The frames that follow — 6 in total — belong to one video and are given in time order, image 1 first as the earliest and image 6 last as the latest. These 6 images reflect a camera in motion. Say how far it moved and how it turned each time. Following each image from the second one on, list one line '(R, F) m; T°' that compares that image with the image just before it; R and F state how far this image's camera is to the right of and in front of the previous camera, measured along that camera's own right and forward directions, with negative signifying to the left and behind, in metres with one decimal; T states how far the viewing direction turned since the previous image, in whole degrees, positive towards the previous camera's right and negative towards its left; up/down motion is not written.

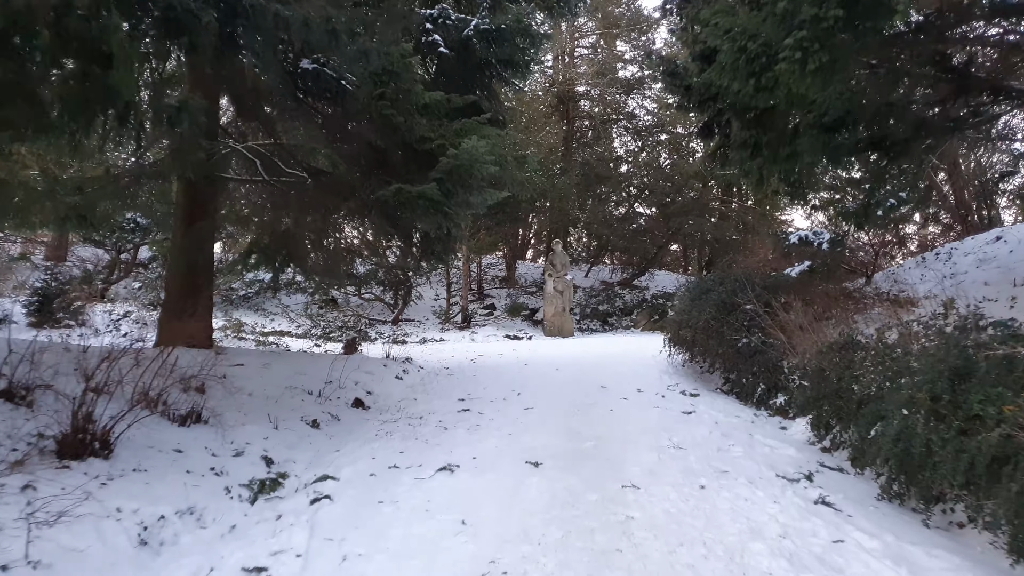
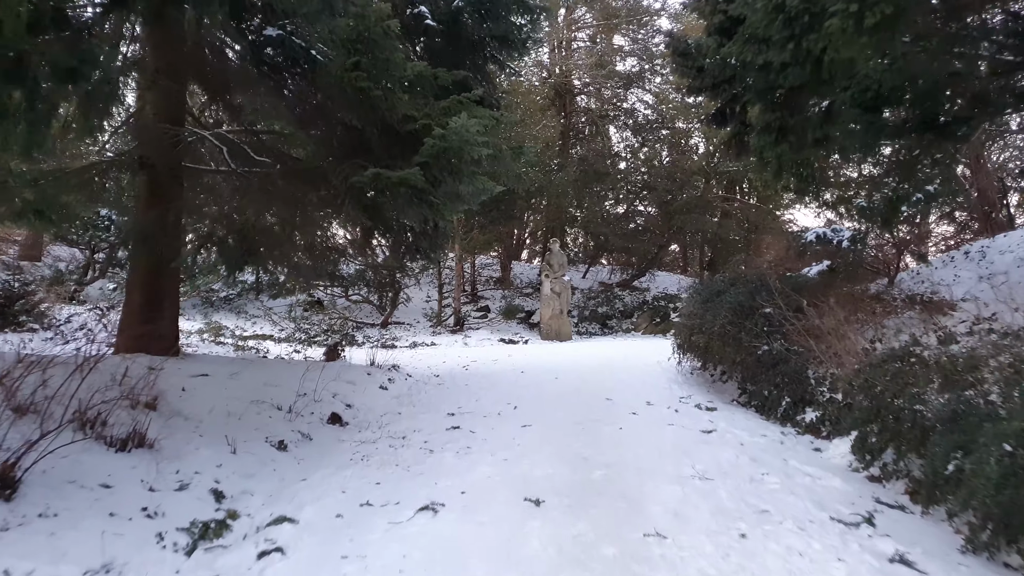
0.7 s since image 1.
(0.0, +0.7) m; 0°
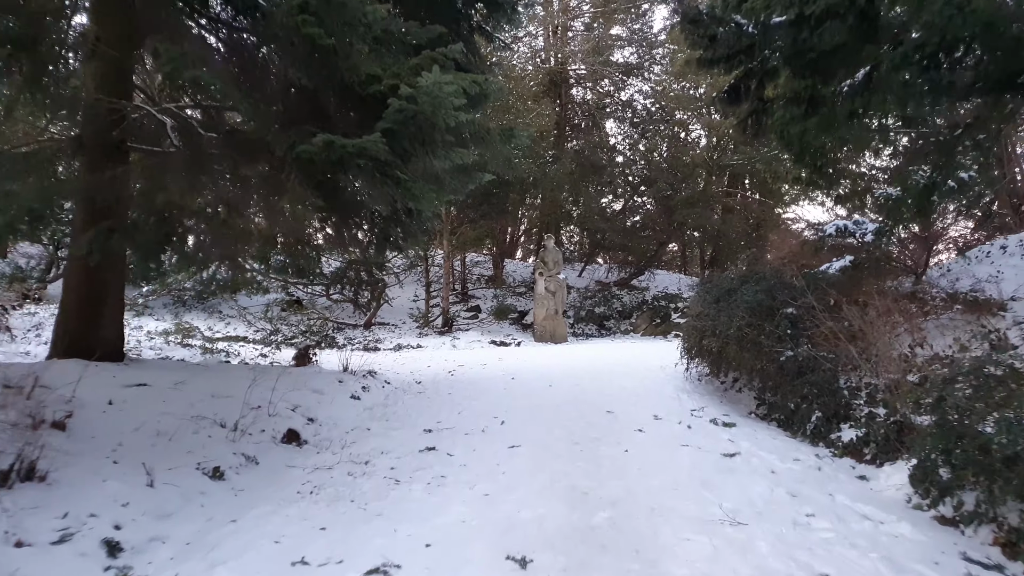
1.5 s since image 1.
(+0.1, +0.9) m; 0°
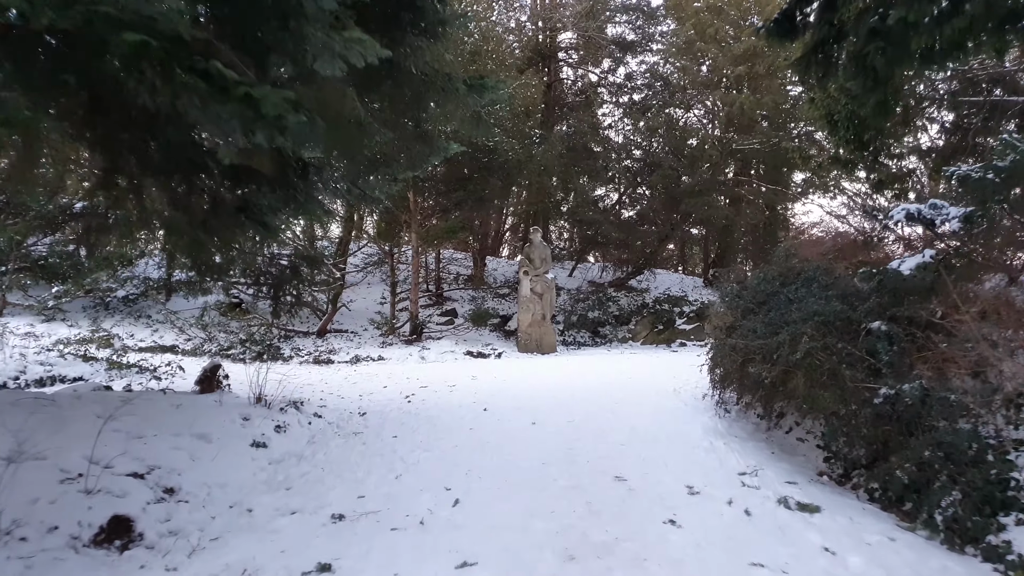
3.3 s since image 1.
(+0.2, +2.0) m; +1°
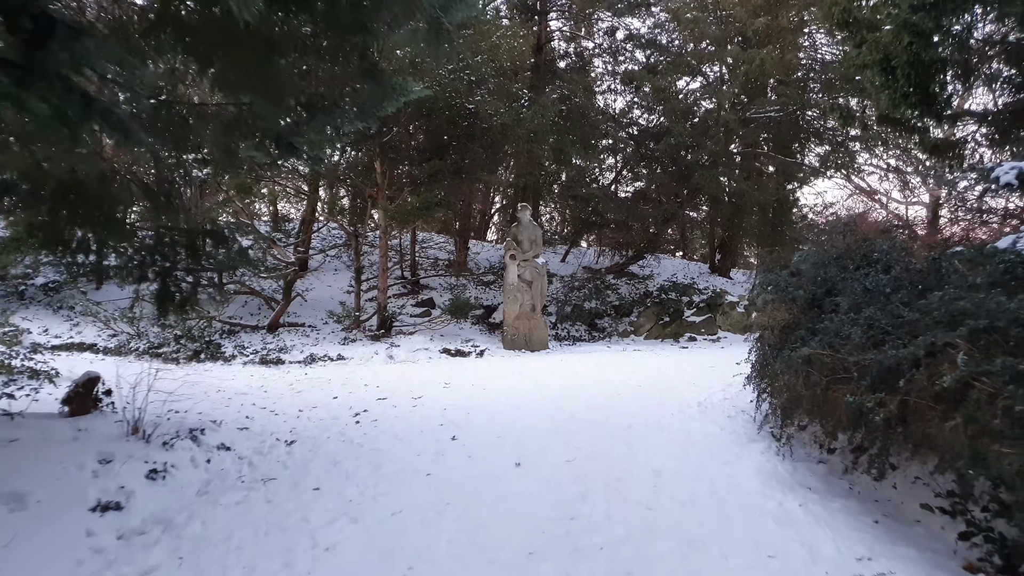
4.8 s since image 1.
(+0.1, +1.7) m; +1°
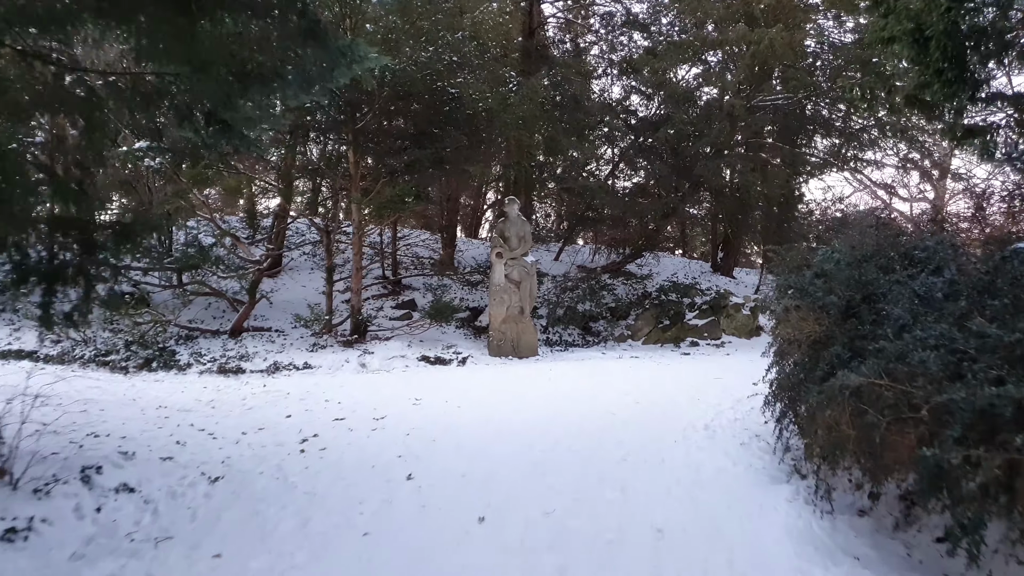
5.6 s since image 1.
(+0.2, +0.9) m; 0°
